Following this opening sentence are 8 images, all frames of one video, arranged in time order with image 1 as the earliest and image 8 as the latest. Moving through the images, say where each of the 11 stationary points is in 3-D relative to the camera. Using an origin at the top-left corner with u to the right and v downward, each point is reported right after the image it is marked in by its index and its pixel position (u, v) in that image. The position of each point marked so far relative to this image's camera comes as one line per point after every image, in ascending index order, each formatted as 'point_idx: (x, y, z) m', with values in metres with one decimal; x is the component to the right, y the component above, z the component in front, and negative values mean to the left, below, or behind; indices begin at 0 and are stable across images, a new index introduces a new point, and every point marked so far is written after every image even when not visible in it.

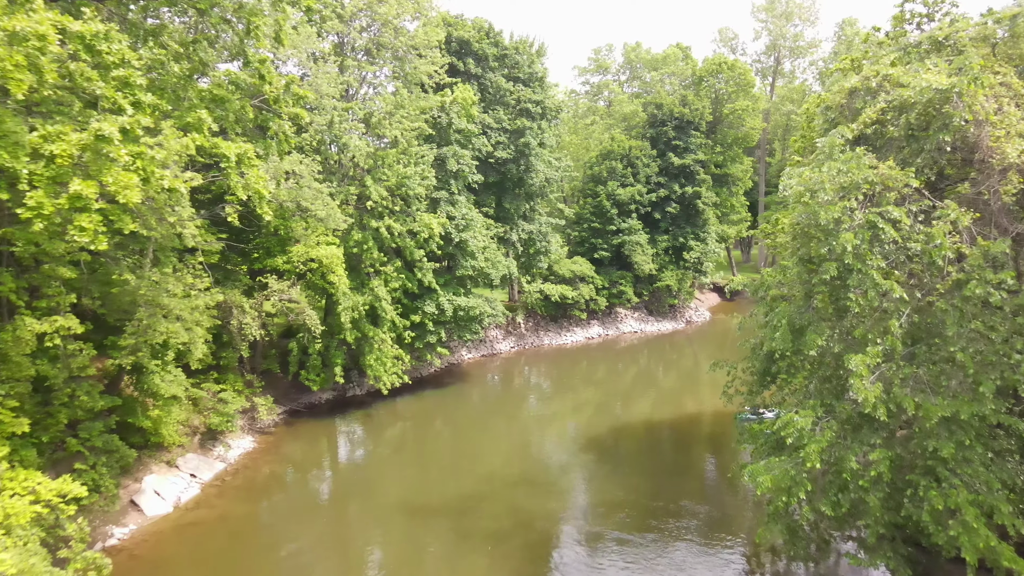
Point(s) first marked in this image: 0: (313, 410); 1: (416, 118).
0: (-7.3, -4.5, +18.6) m
1: (-3.2, +5.8, +17.1) m
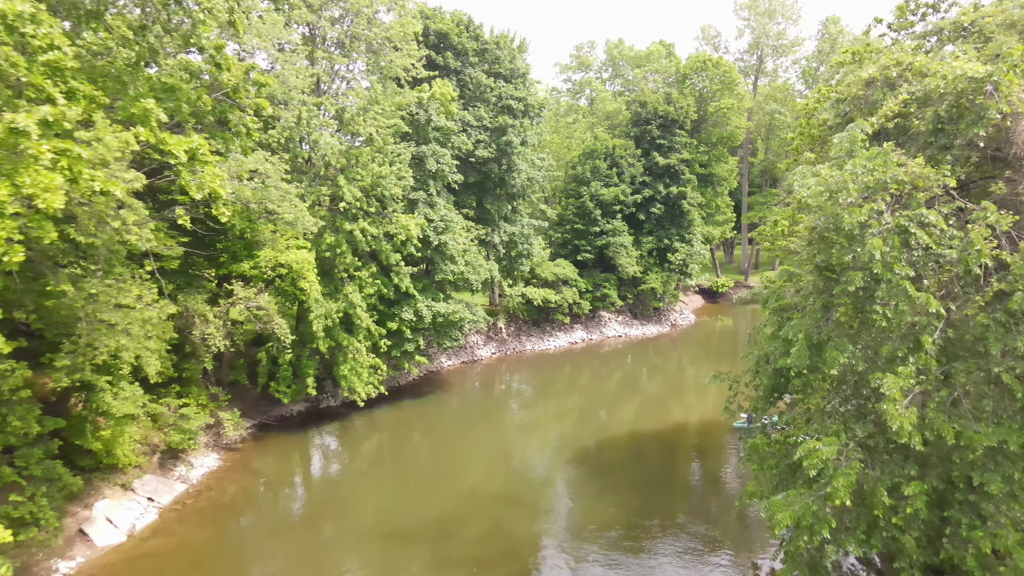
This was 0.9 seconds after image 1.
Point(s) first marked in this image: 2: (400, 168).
0: (-7.9, -4.7, +17.6) m
1: (-3.8, +5.6, +16.3) m
2: (-3.6, +3.9, +16.2) m
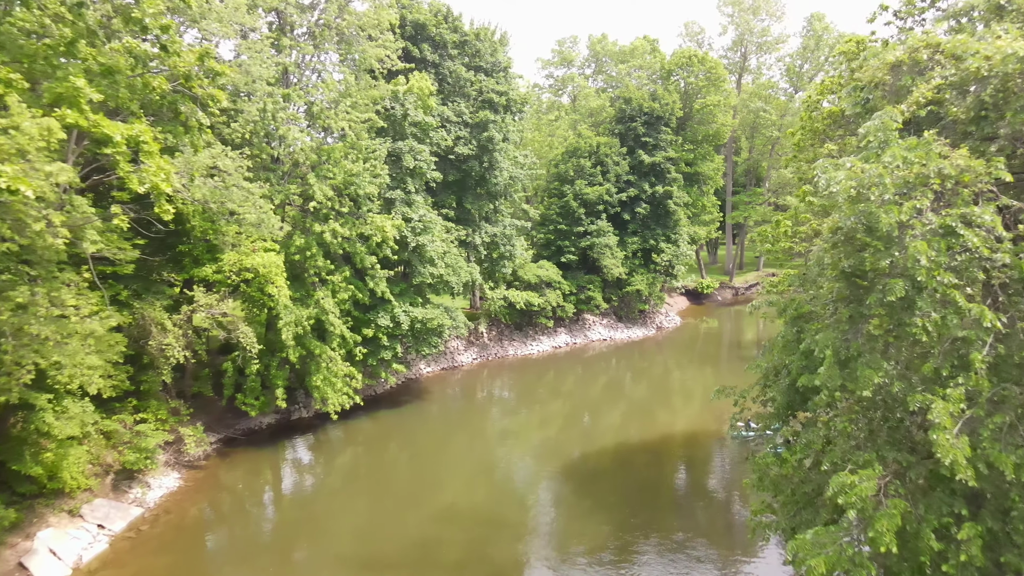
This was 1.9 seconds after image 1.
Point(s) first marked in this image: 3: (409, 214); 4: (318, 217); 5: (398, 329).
0: (-8.5, -4.9, +16.5) m
1: (-4.4, +5.5, +15.4) m
2: (-4.1, +3.8, +15.3) m
3: (-3.3, +2.3, +16.1) m
4: (-5.7, +2.1, +14.8) m
5: (-3.6, -1.3, +16.1) m
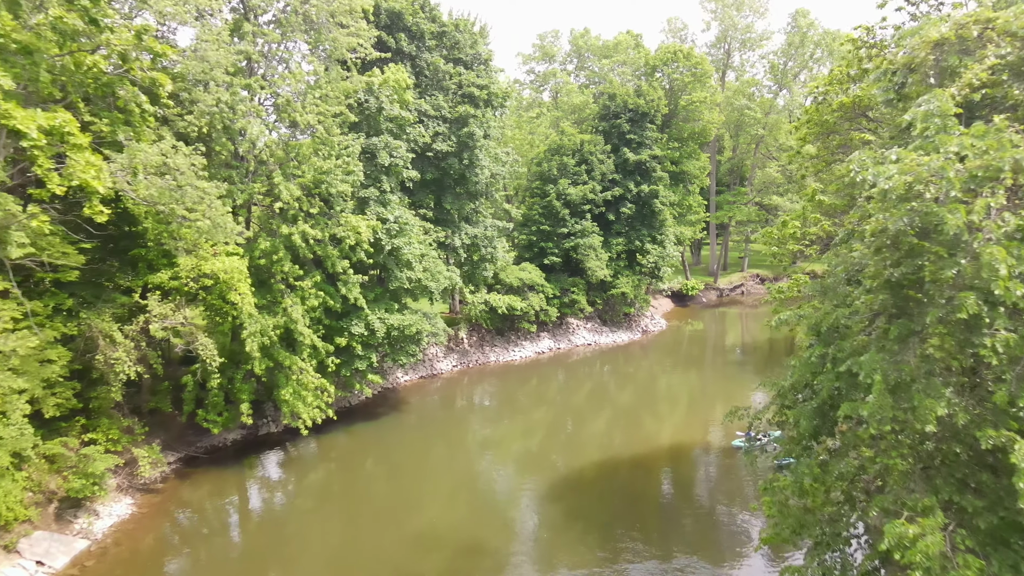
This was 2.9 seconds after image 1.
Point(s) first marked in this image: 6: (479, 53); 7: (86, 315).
0: (-9.0, -5.1, +15.4) m
1: (-5.0, +5.3, +14.4) m
2: (-4.7, +3.6, +14.3) m
3: (-3.8, +2.2, +15.2) m
4: (-6.2, +1.9, +13.8) m
5: (-4.2, -1.5, +15.1) m
6: (-1.3, +8.9, +19.3) m
7: (-9.7, -0.6, +11.5) m
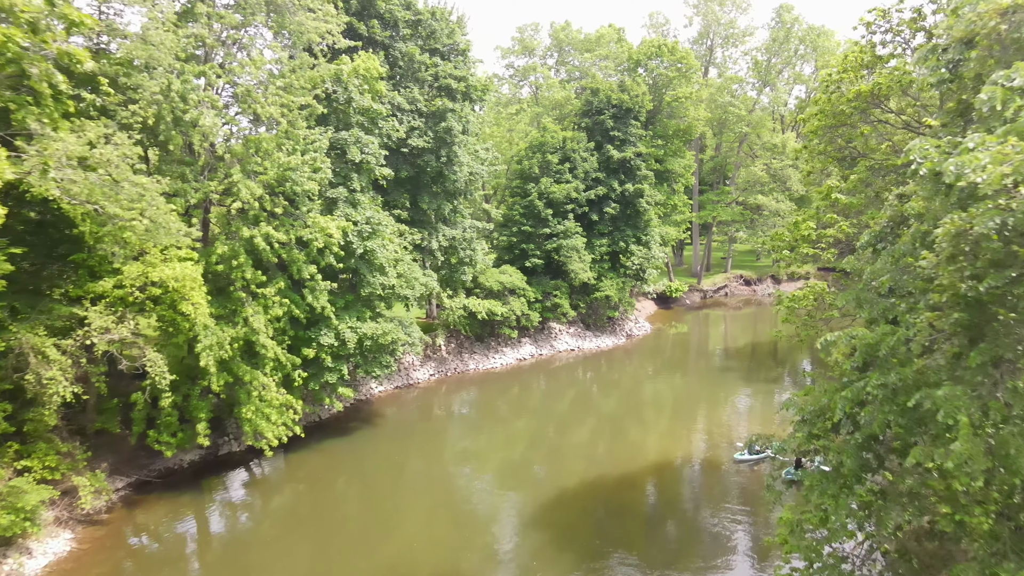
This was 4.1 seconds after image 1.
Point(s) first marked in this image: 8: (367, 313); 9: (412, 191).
0: (-9.5, -5.3, +14.1) m
1: (-5.5, +5.1, +13.3) m
2: (-5.2, +3.4, +13.3) m
3: (-4.4, +2.0, +14.1) m
4: (-6.6, +1.7, +12.6) m
5: (-4.7, -1.7, +14.0) m
6: (-2.1, +8.7, +18.3) m
7: (-10.0, -0.9, +10.2) m
8: (-4.2, -0.7, +14.6) m
9: (-3.6, +3.4, +17.9) m
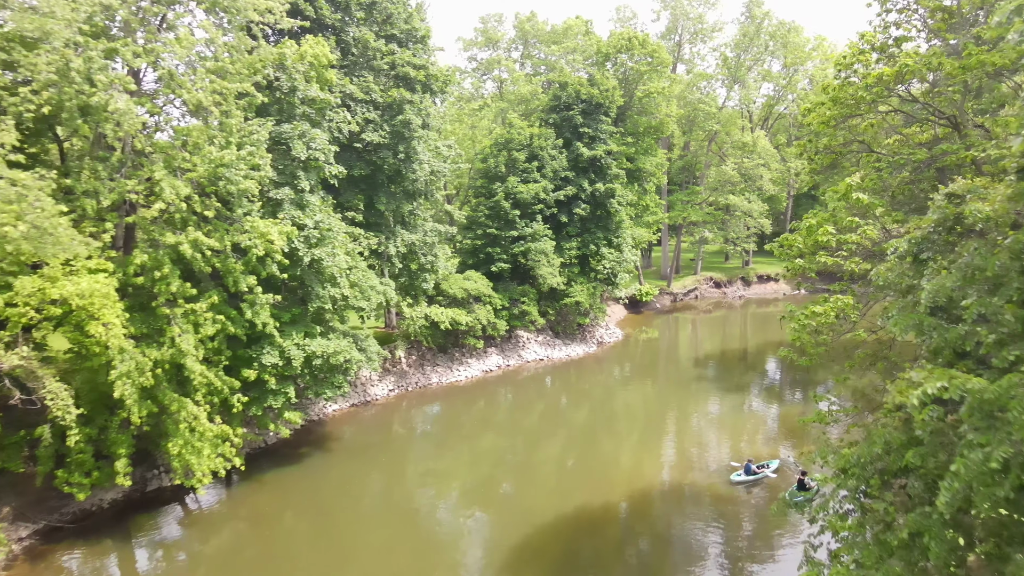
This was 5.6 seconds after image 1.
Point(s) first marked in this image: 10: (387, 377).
0: (-10.2, -5.7, +12.2) m
1: (-6.3, +4.8, +11.7) m
2: (-6.0, +3.1, +11.7) m
3: (-5.2, +1.7, +12.6) m
4: (-7.4, +1.4, +11.0) m
5: (-5.5, -2.0, +12.5) m
6: (-3.3, +8.5, +17.0) m
7: (-10.6, -1.2, +8.2) m
8: (-5.1, -1.0, +13.2) m
9: (-4.7, +3.1, +16.5) m
10: (-4.8, -3.3, +19.6) m
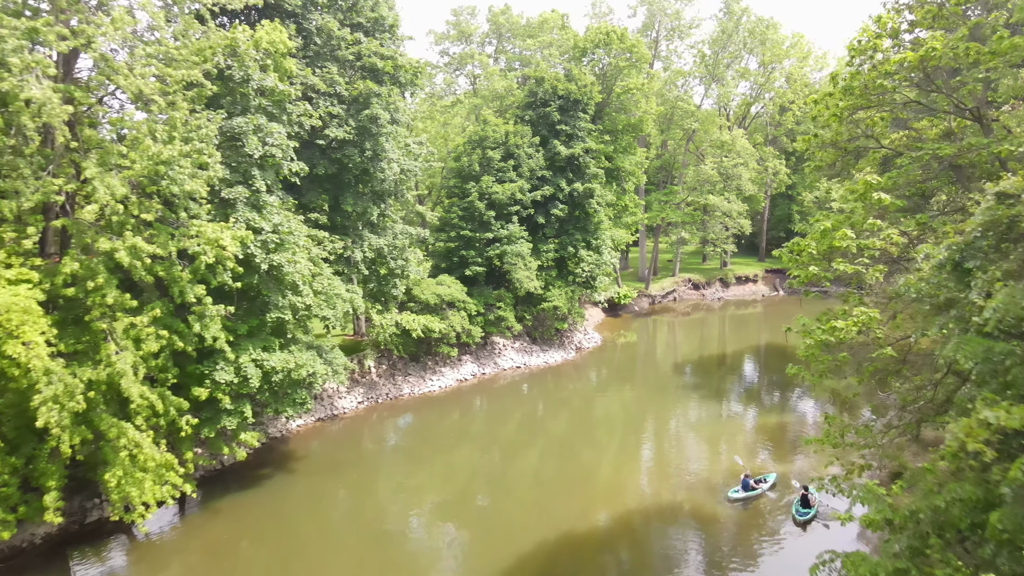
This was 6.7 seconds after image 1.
0: (-10.7, -5.9, +10.9) m
1: (-6.9, +4.6, +10.6) m
2: (-6.5, +2.9, +10.6) m
3: (-5.8, +1.5, +11.6) m
4: (-7.8, +1.1, +9.8) m
5: (-6.0, -2.2, +11.4) m
6: (-4.2, +8.3, +16.0) m
7: (-10.8, -1.5, +6.9) m
8: (-5.6, -1.2, +12.1) m
9: (-5.5, +2.9, +15.4) m
10: (-5.6, -3.5, +18.6) m
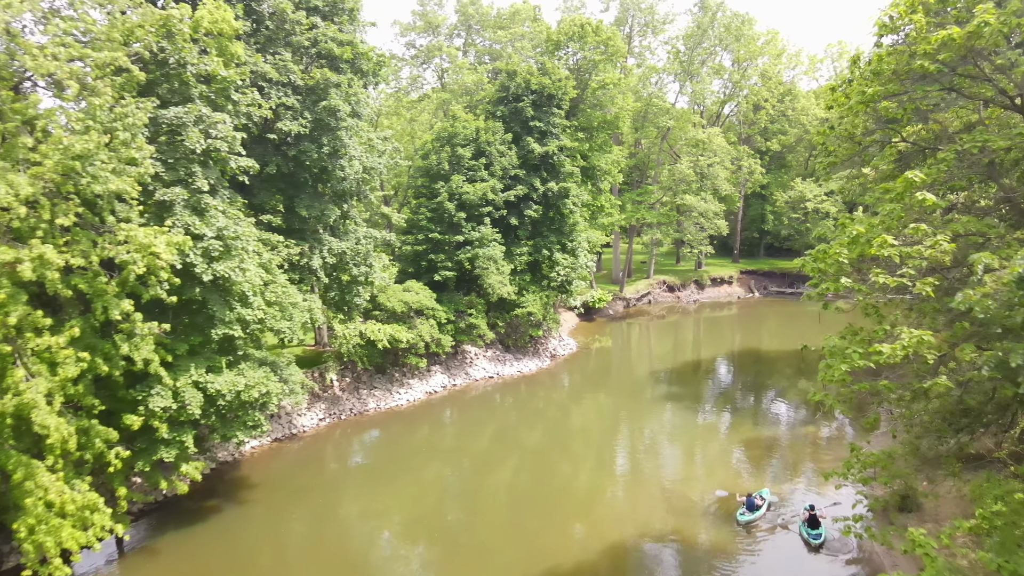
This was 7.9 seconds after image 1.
0: (-11.1, -6.2, +9.3) m
1: (-7.4, +4.3, +9.3) m
2: (-7.0, +2.6, +9.3) m
3: (-6.3, +1.3, +10.3) m
4: (-8.3, +0.9, +8.4) m
5: (-6.5, -2.4, +10.1) m
6: (-5.1, +8.1, +14.8) m
7: (-11.0, -1.8, +5.3) m
8: (-6.1, -1.5, +10.8) m
9: (-6.3, +2.7, +14.2) m
10: (-6.6, -3.8, +17.3) m
